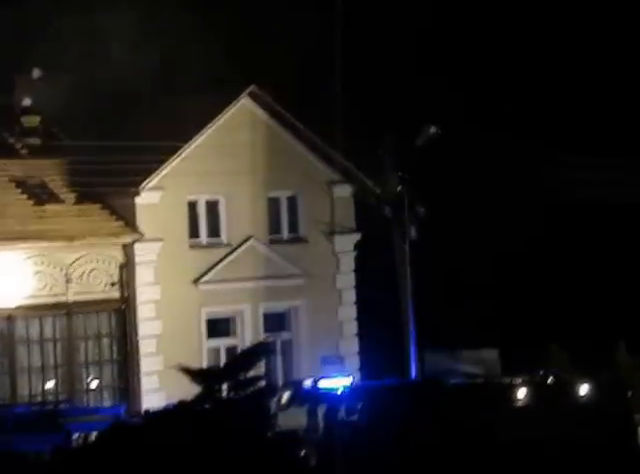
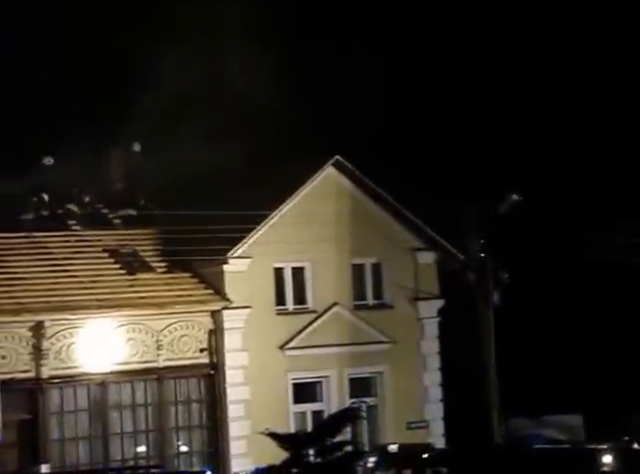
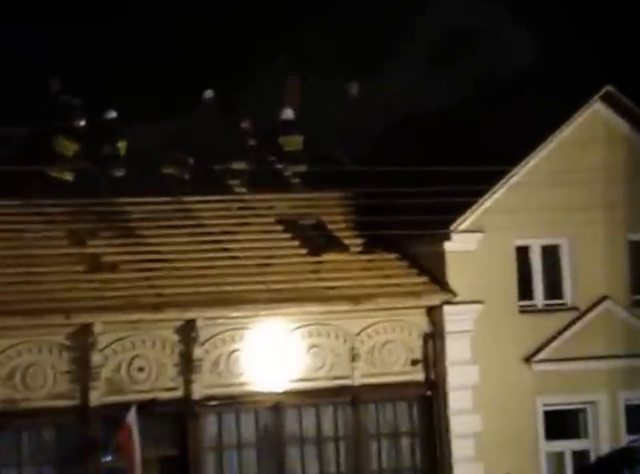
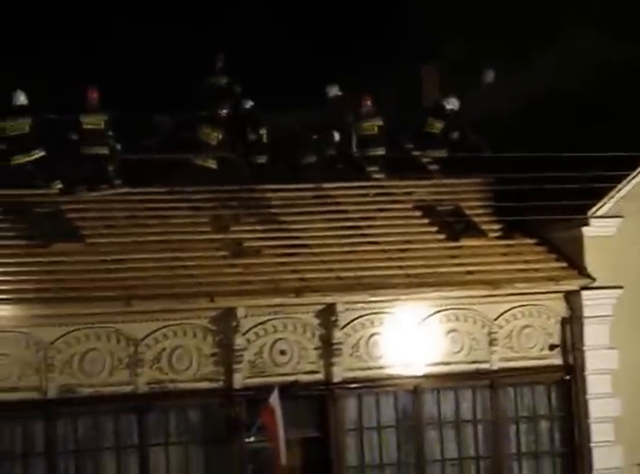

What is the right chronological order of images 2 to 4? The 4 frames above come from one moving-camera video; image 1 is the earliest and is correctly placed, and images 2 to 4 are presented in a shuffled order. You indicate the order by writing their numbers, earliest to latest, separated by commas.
2, 3, 4
